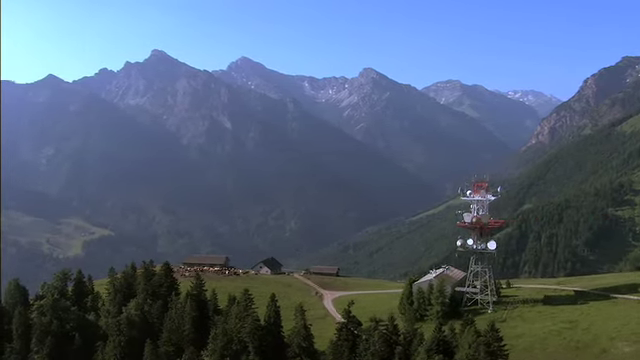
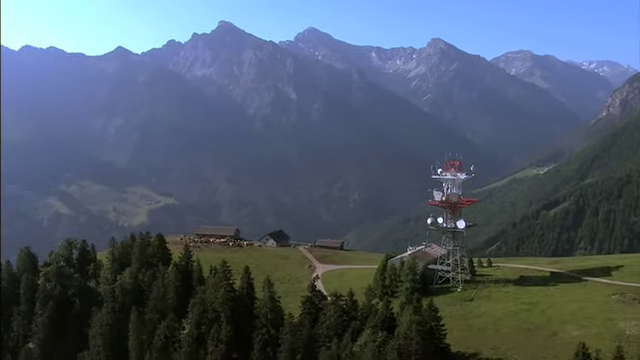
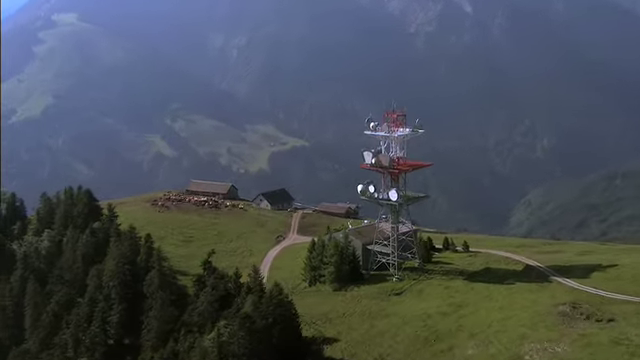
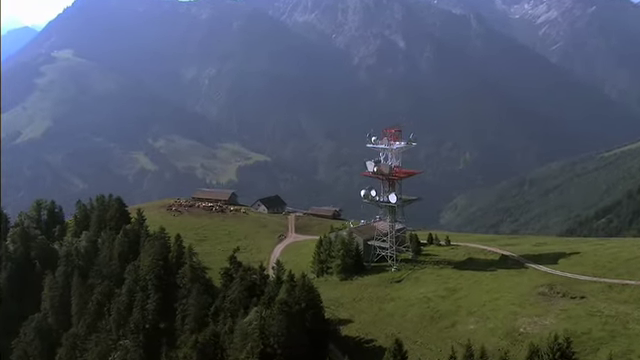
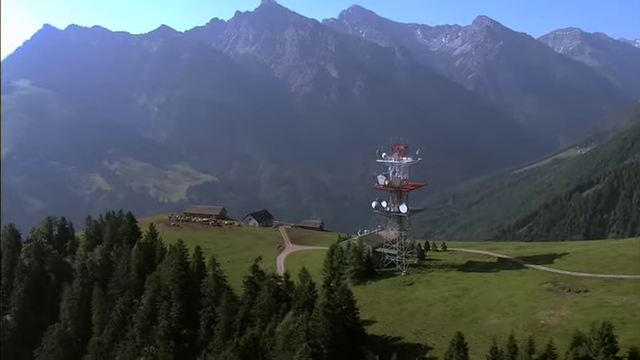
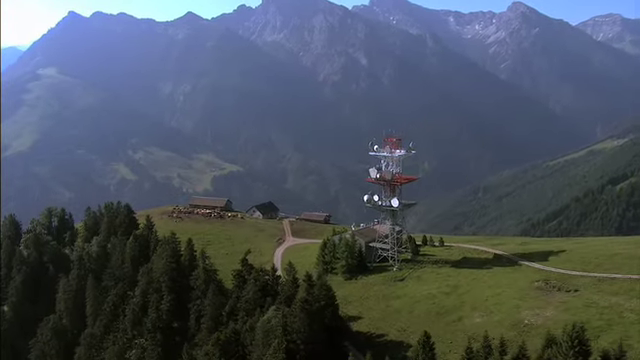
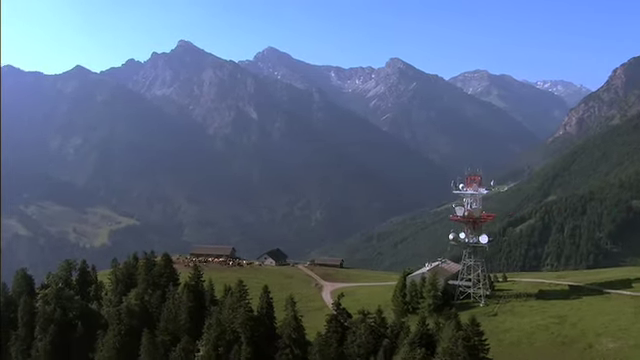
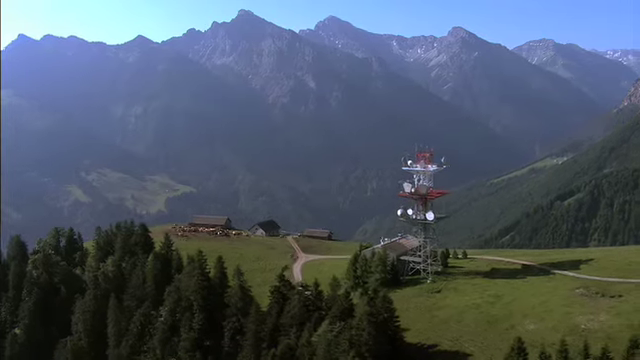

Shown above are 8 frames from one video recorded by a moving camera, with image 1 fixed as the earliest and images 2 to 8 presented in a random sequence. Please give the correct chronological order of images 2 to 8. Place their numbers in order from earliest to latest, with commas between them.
7, 2, 8, 5, 6, 4, 3
